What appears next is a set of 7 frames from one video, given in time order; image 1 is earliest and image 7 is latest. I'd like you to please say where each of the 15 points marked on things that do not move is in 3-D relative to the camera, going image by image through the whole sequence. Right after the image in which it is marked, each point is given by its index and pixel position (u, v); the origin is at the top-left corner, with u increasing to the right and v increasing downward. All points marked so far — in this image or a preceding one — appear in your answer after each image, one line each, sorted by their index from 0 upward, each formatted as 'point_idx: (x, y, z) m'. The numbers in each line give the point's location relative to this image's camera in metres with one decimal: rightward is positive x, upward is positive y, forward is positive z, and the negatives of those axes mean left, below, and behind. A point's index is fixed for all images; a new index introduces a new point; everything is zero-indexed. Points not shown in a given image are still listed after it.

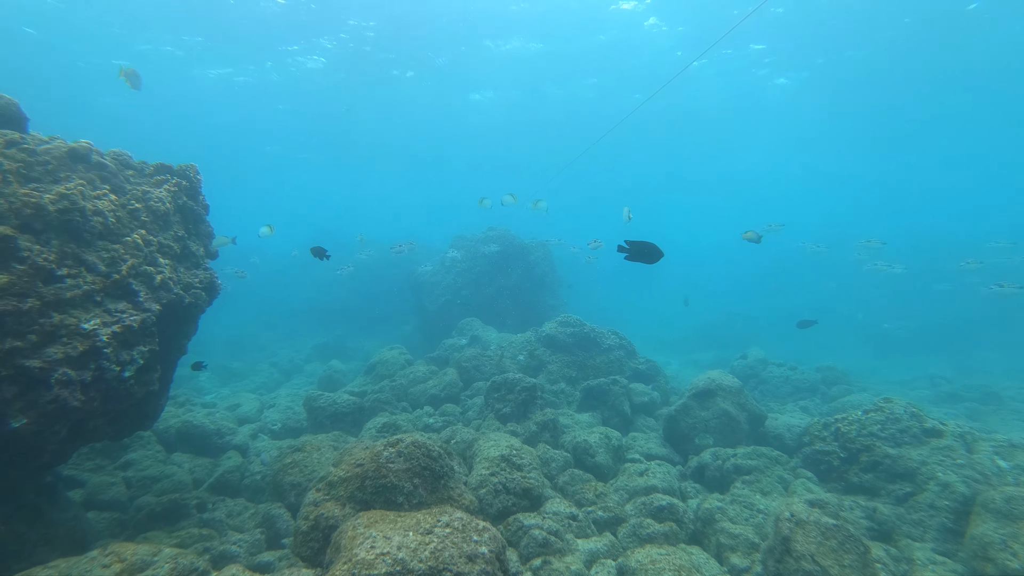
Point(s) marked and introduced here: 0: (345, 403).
0: (-2.7, -1.9, +10.7) m
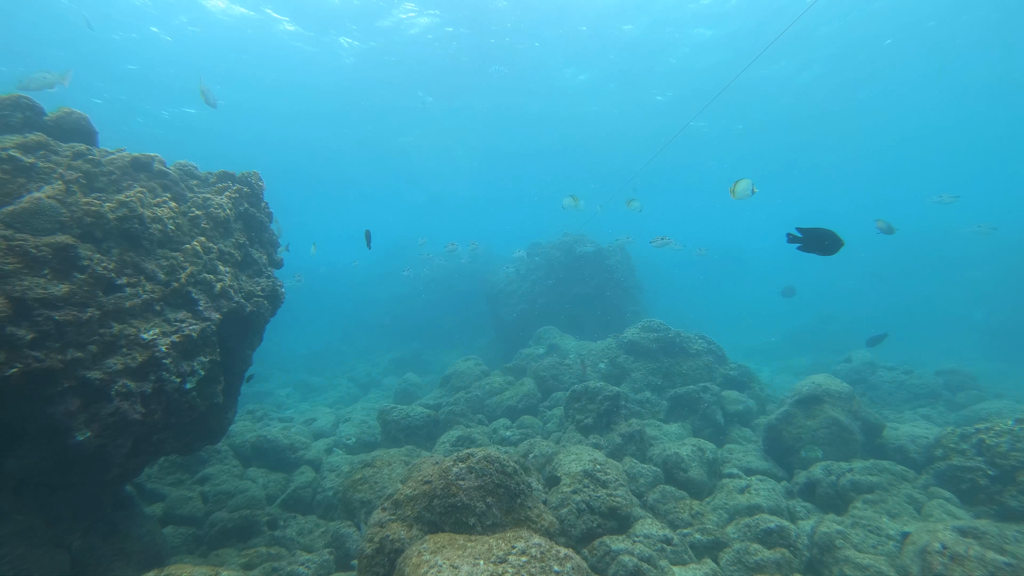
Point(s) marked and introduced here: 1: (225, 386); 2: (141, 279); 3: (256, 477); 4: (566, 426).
0: (-1.4, -2.0, +10.3) m
1: (-2.9, -1.0, +6.6) m
2: (-3.2, +0.1, +5.6) m
3: (-3.7, -2.7, +9.6) m
4: (+0.8, -2.0, +9.5) m
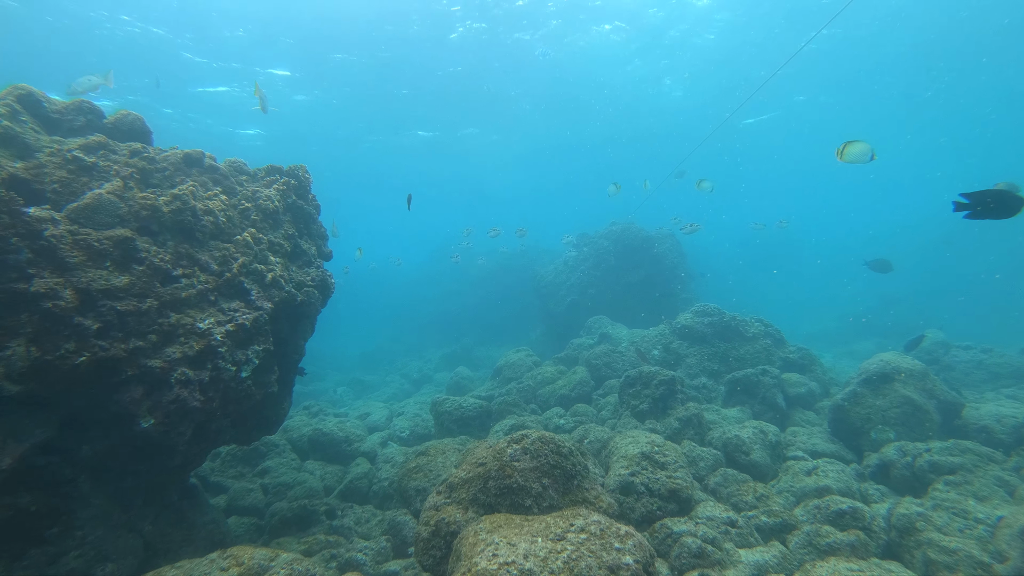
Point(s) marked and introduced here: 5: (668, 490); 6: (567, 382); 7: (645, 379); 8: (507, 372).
0: (-0.6, -1.8, +10.3) m
1: (-2.4, -0.9, +6.7) m
2: (-2.8, +0.2, +5.7) m
3: (-2.9, -2.7, +9.7) m
4: (+1.5, -1.8, +9.3) m
5: (+1.4, -1.8, +5.8) m
6: (+0.9, -1.6, +11.2) m
7: (+1.9, -1.3, +9.3) m
8: (-0.1, -1.7, +13.0) m
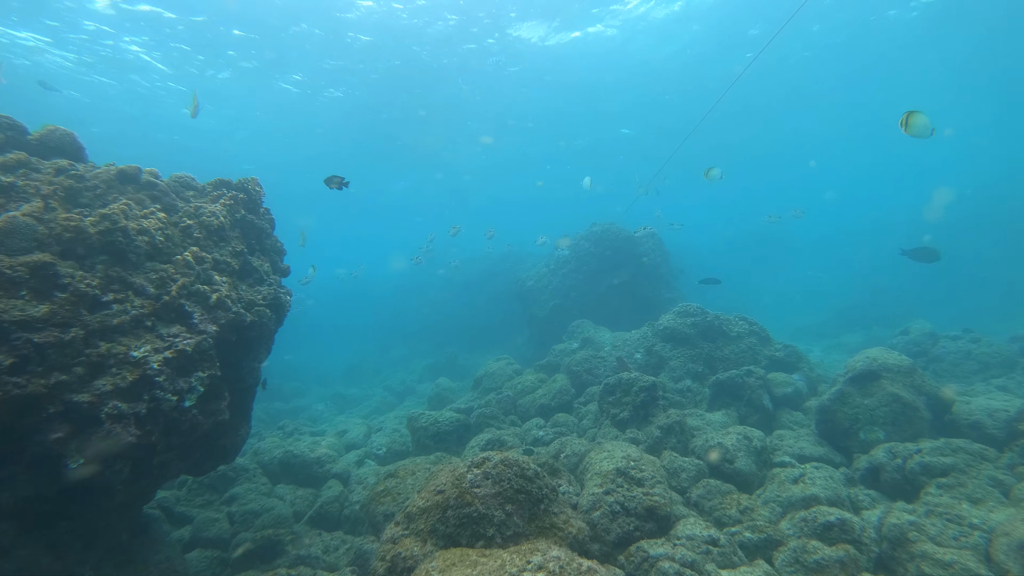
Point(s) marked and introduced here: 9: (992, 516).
0: (-1.0, -2.0, +9.9) m
1: (-2.7, -1.1, +6.3) m
2: (-3.1, 0.0, +5.3) m
3: (-3.2, -2.9, +9.3) m
4: (+1.2, -1.8, +8.9) m
5: (+1.1, -1.8, +5.4) m
6: (+0.6, -1.7, +10.8) m
7: (+1.5, -1.3, +8.9) m
8: (-0.5, -1.8, +12.6) m
9: (+3.6, -1.7, +5.0) m
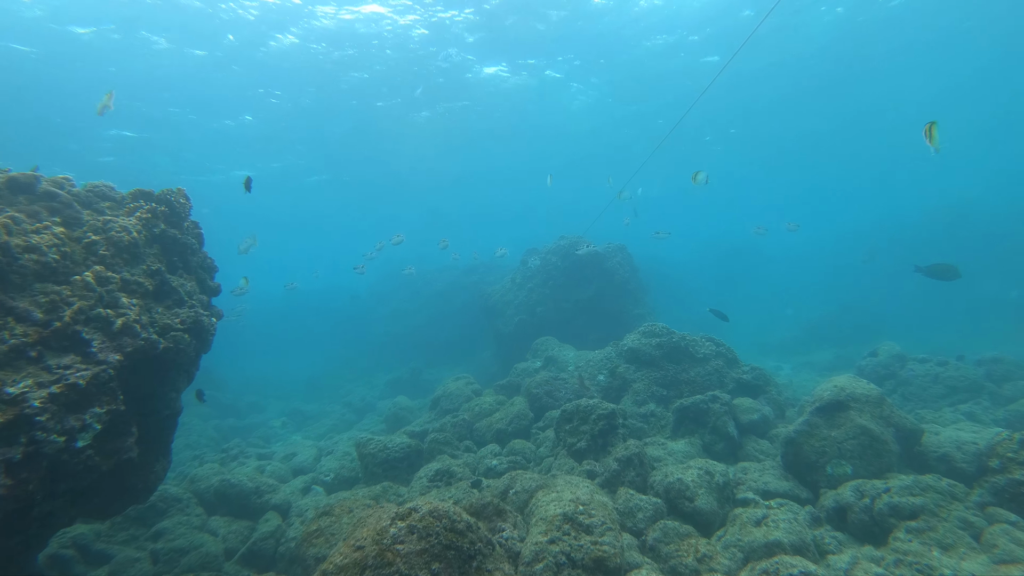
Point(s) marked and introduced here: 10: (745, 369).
0: (-1.6, -2.2, +9.3) m
1: (-3.2, -1.3, +5.7) m
2: (-3.6, -0.2, +4.7) m
3: (-3.8, -3.1, +8.6) m
4: (+0.6, -2.1, +8.4) m
5: (+0.6, -2.0, +4.9) m
6: (-0.1, -2.0, +10.3) m
7: (+0.9, -1.6, +8.5) m
8: (-1.2, -2.1, +12.1) m
9: (+3.2, -2.0, +4.6) m
10: (+3.9, -1.4, +11.1) m
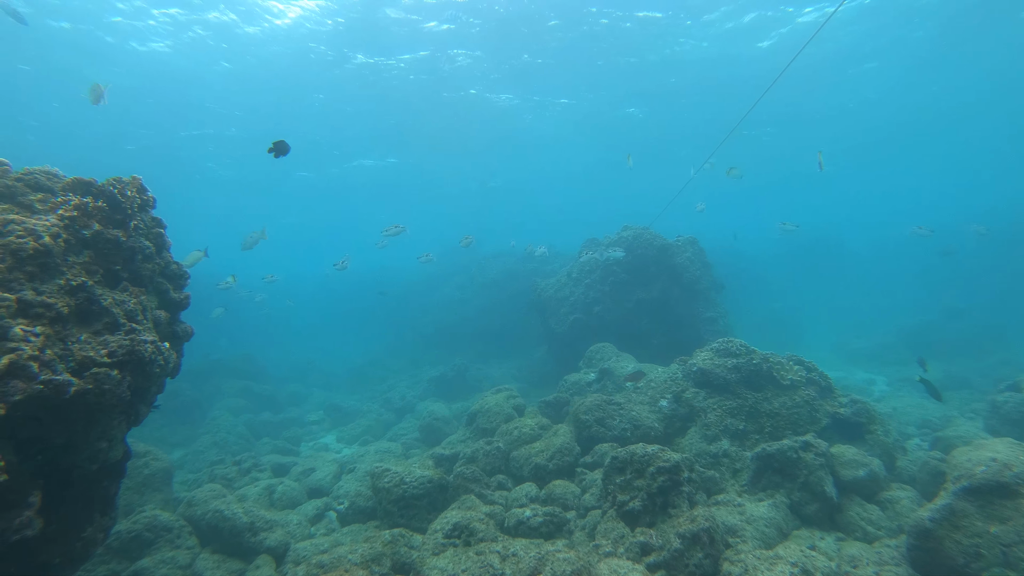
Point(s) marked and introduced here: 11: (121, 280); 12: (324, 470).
0: (-1.1, -2.3, +7.9) m
1: (-3.1, -1.4, +4.4) m
2: (-3.5, -0.4, +3.4) m
3: (-3.4, -3.2, +7.4) m
4: (+1.0, -2.2, +6.8) m
5: (+0.6, -2.3, +3.3) m
6: (+0.5, -2.1, +8.7) m
7: (+1.3, -1.8, +6.7) m
8: (-0.5, -2.1, +10.6) m
9: (+3.1, -2.3, +2.7) m
10: (+4.6, -1.5, +9.1) m
11: (-3.1, +0.1, +5.3) m
12: (-3.0, -2.9, +10.7) m
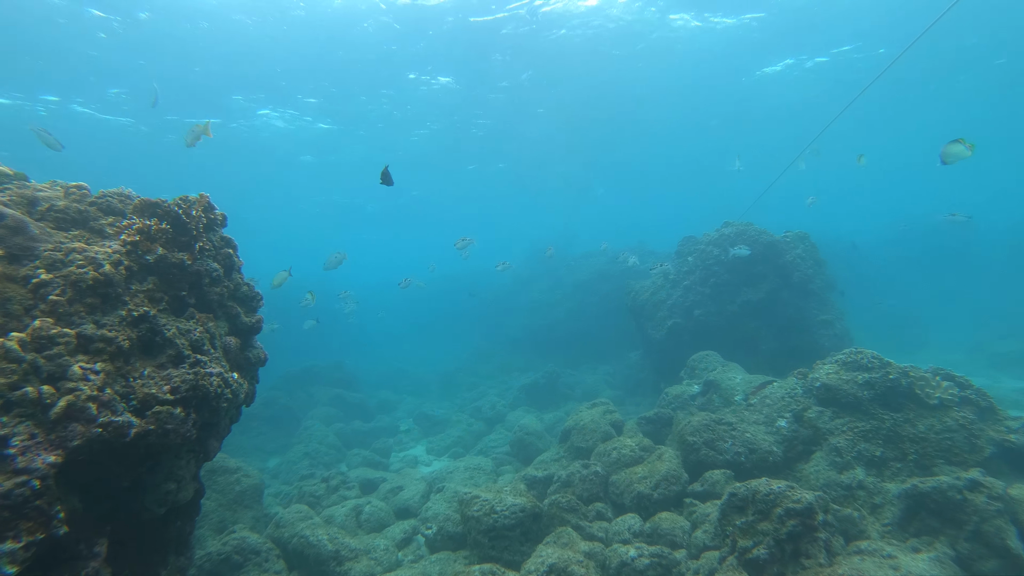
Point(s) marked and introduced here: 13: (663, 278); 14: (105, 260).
0: (0.0, -2.5, +7.3) m
1: (-2.4, -1.6, +4.0) m
2: (-3.0, -0.6, +3.2) m
3: (-2.4, -3.4, +7.1) m
4: (+1.9, -2.3, +5.9) m
5: (+1.1, -2.4, +2.5) m
6: (+1.6, -2.2, +7.8) m
7: (+2.2, -1.9, +5.8) m
8: (+1.0, -2.2, +9.8) m
9: (+3.5, -2.4, +1.6) m
10: (+5.7, -1.5, +7.7) m
11: (-2.4, -0.1, +5.0) m
12: (-1.5, -3.1, +10.4) m
13: (+4.5, +0.5, +19.4) m
14: (-2.6, +0.2, +4.4) m
